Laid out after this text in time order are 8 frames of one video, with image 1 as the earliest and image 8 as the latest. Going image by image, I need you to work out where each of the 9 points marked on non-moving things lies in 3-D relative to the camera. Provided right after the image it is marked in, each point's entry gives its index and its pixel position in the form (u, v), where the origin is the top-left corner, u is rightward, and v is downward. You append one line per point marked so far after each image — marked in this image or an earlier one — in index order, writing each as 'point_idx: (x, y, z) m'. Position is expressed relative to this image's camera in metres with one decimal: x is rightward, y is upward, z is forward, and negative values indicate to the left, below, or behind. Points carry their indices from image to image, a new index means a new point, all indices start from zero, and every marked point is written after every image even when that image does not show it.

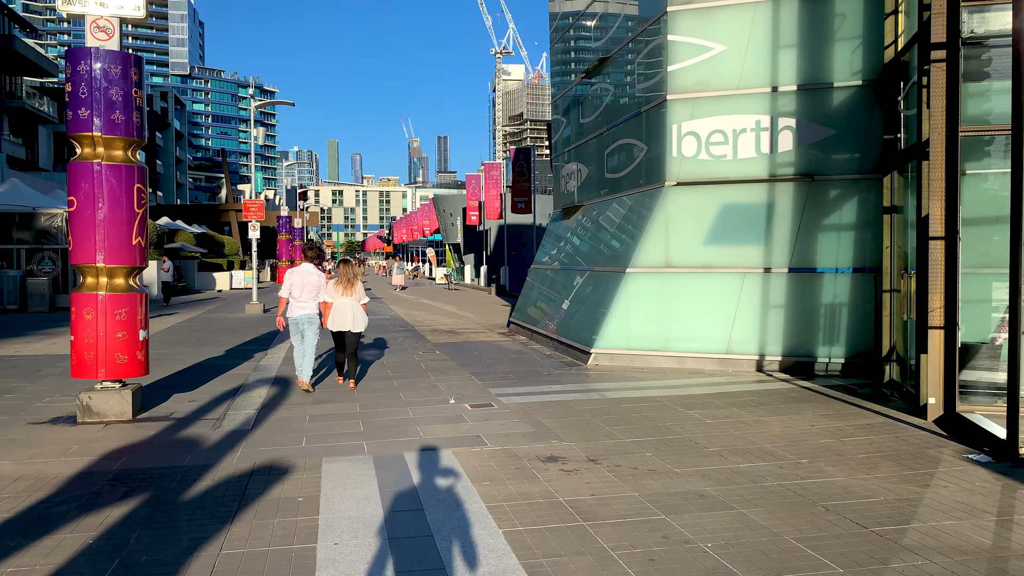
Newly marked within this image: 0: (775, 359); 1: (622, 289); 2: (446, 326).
0: (+2.9, -0.8, +9.3) m
1: (+1.3, 0.0, +10.0) m
2: (-1.3, -0.8, +16.7) m
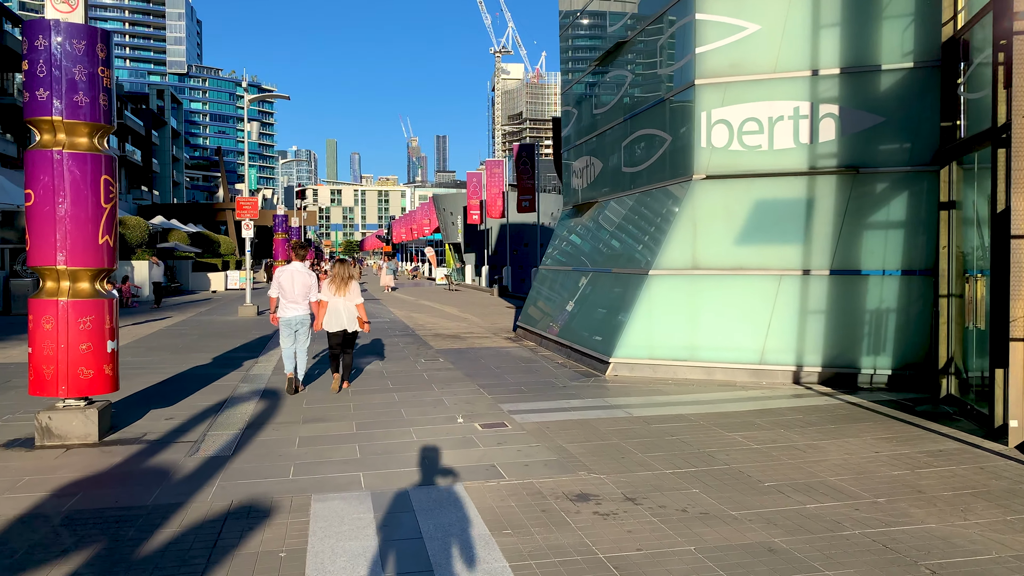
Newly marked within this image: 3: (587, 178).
0: (+3.0, -0.8, +8.4) m
1: (+1.4, -0.1, +9.1) m
2: (-1.2, -0.8, +15.8) m
3: (+1.1, +1.7, +12.8) m
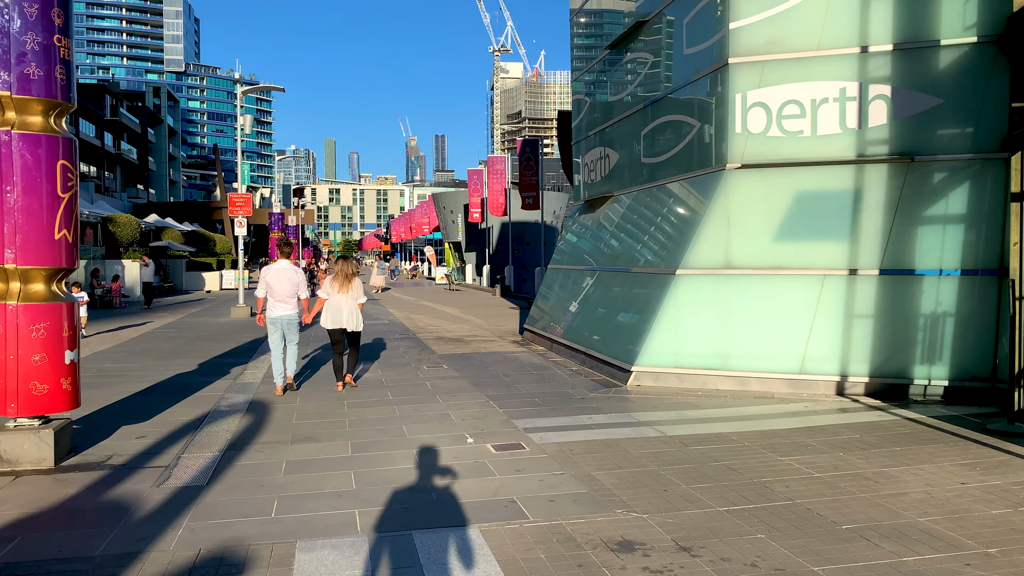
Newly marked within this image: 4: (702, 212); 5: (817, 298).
0: (+3.2, -0.8, +7.6) m
1: (+1.5, -0.1, +8.3) m
2: (-1.1, -0.8, +14.9) m
3: (+1.2, +1.7, +11.9) m
4: (+1.8, +0.7, +8.1) m
5: (+2.8, -0.1, +7.7) m
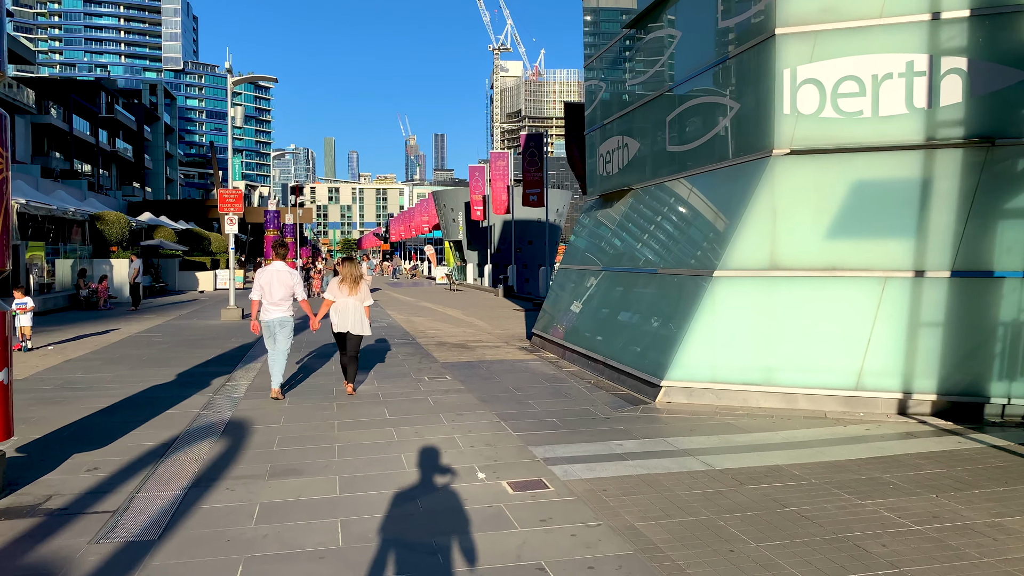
0: (+3.3, -0.9, +6.6) m
1: (+1.7, -0.1, +7.3) m
2: (-1.0, -0.8, +14.0) m
3: (+1.4, +1.6, +10.9) m
4: (+1.9, +0.7, +7.1) m
5: (+2.9, -0.1, +6.7) m
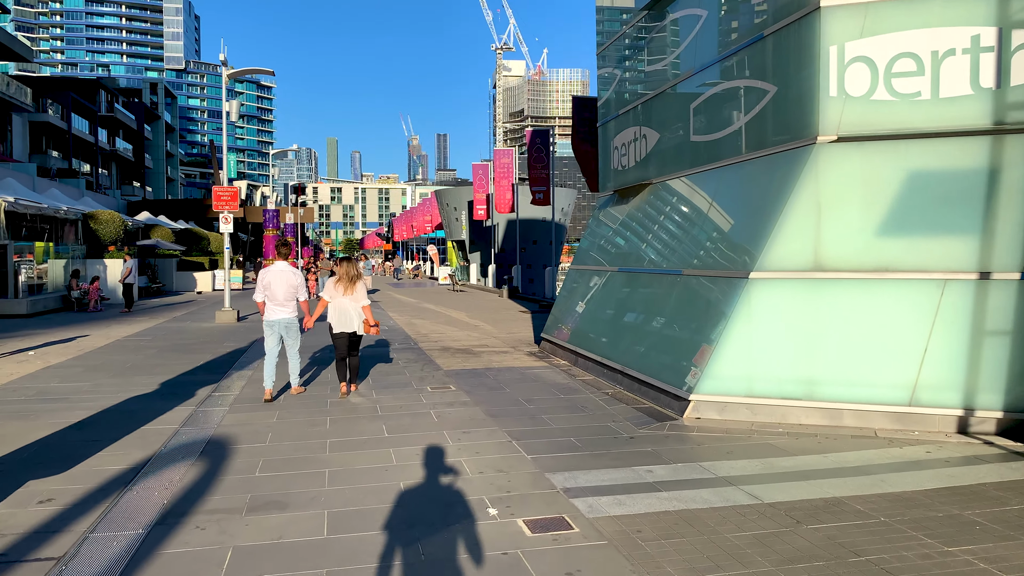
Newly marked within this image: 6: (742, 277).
0: (+3.4, -0.9, +5.8) m
1: (+1.8, -0.1, +6.5) m
2: (-0.8, -0.8, +13.2) m
3: (+1.5, +1.6, +10.2) m
4: (+2.0, +0.7, +6.4) m
5: (+3.0, -0.1, +6.0) m
6: (+1.8, +0.1, +6.7) m
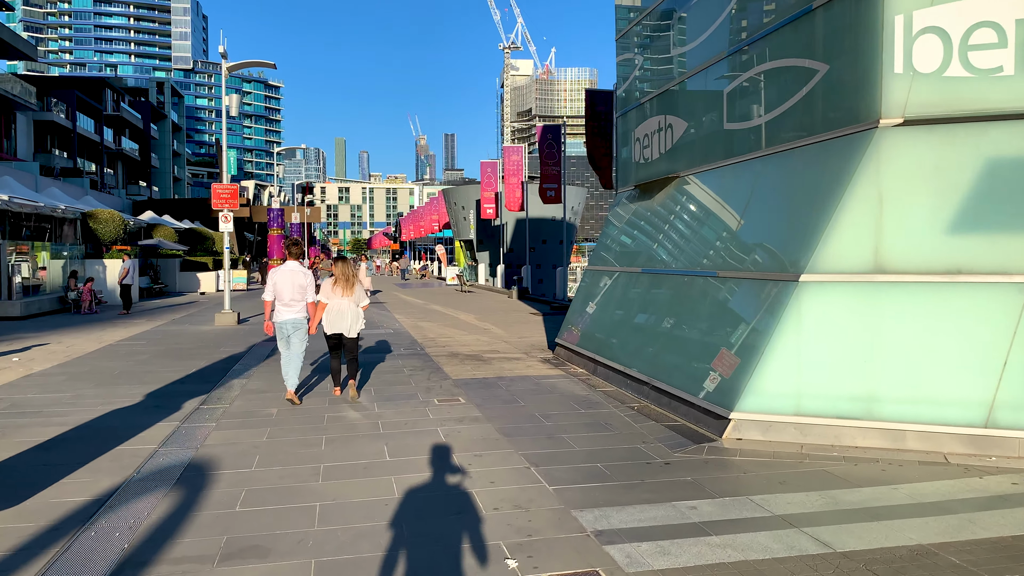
0: (+3.5, -0.9, +5.1) m
1: (+1.9, -0.2, +5.8) m
2: (-0.7, -0.9, +12.5) m
3: (+1.6, +1.6, +9.4) m
4: (+2.2, +0.6, +5.6) m
5: (+3.1, -0.2, +5.2) m
6: (+2.0, +0.1, +5.9) m
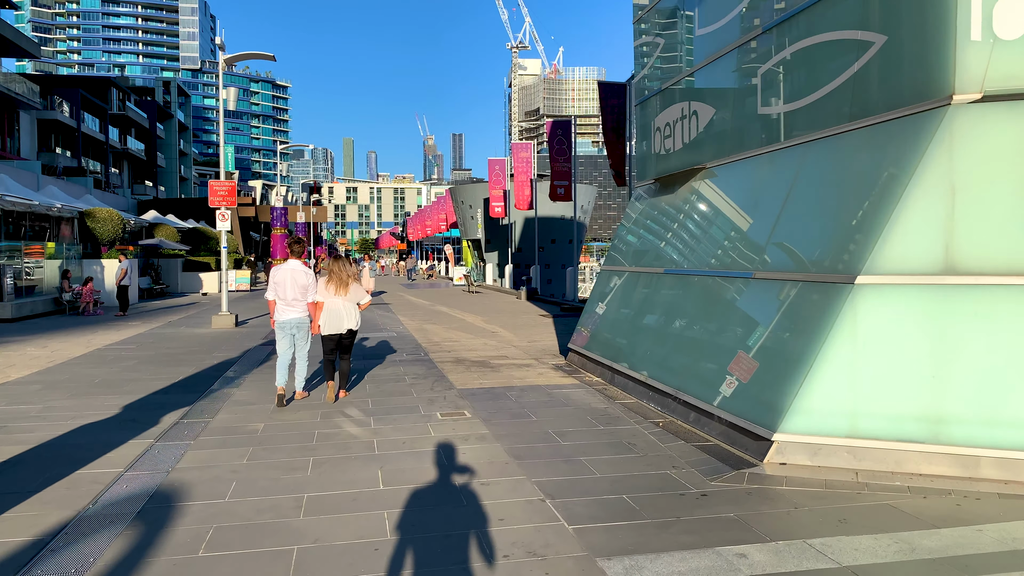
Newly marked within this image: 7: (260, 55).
0: (+3.5, -1.0, +4.3) m
1: (+1.9, -0.2, +5.0) m
2: (-0.5, -0.9, +11.8) m
3: (+1.7, +1.6, +8.7) m
4: (+2.2, +0.6, +4.9) m
5: (+3.2, -0.2, +4.4) m
6: (+2.0, 0.0, +5.1) m
7: (-5.4, +5.0, +17.9) m
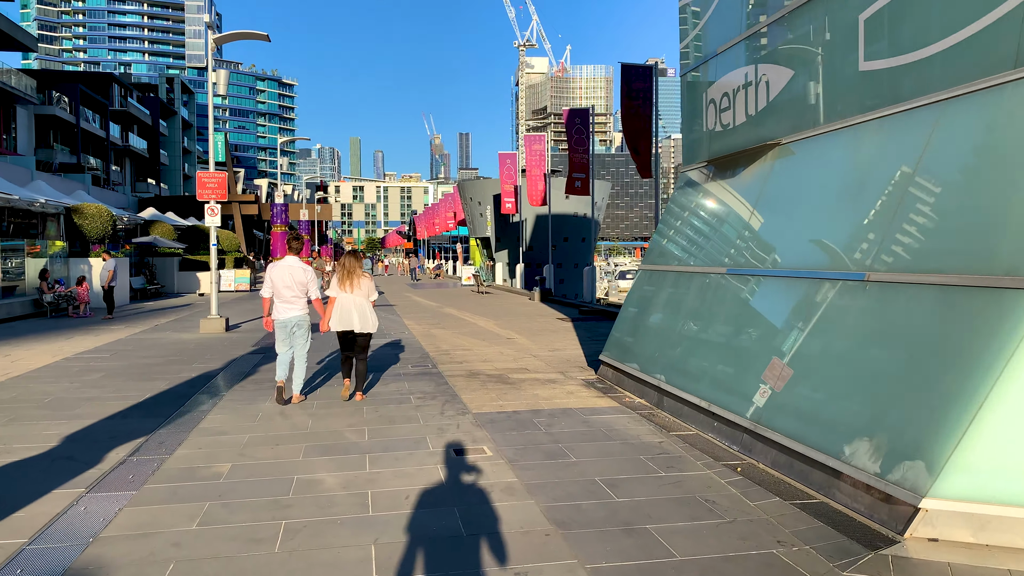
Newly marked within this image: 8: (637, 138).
0: (+3.7, -1.0, +2.8) m
1: (+2.1, -0.2, +3.5) m
2: (-0.3, -0.9, +10.3) m
3: (+1.9, +1.5, +7.2) m
4: (+2.4, +0.6, +3.4) m
5: (+3.4, -0.2, +2.9) m
6: (+2.2, 0.0, +3.6) m
7: (-5.1, +4.9, +16.4) m
8: (+2.3, +2.8, +15.5) m
